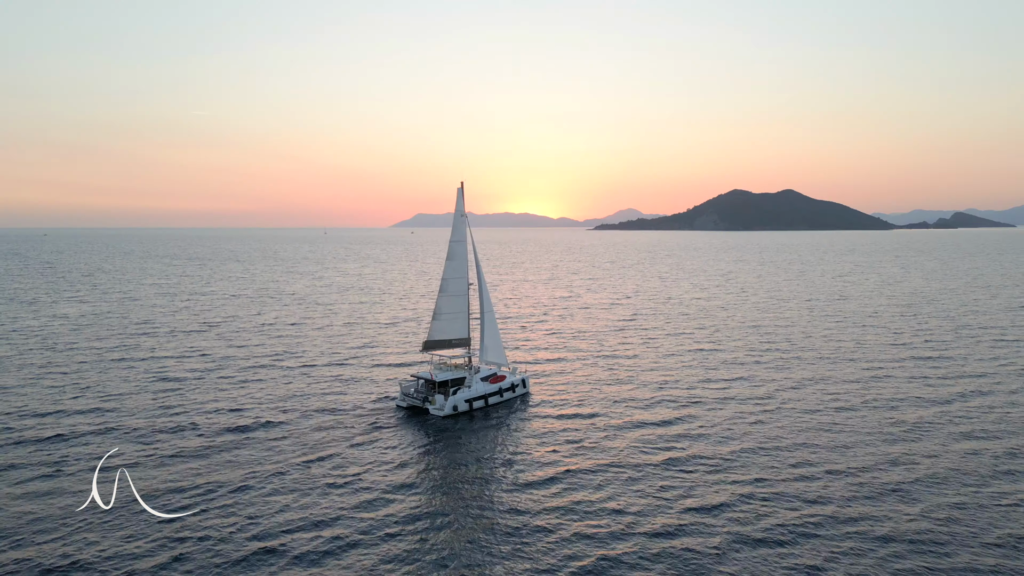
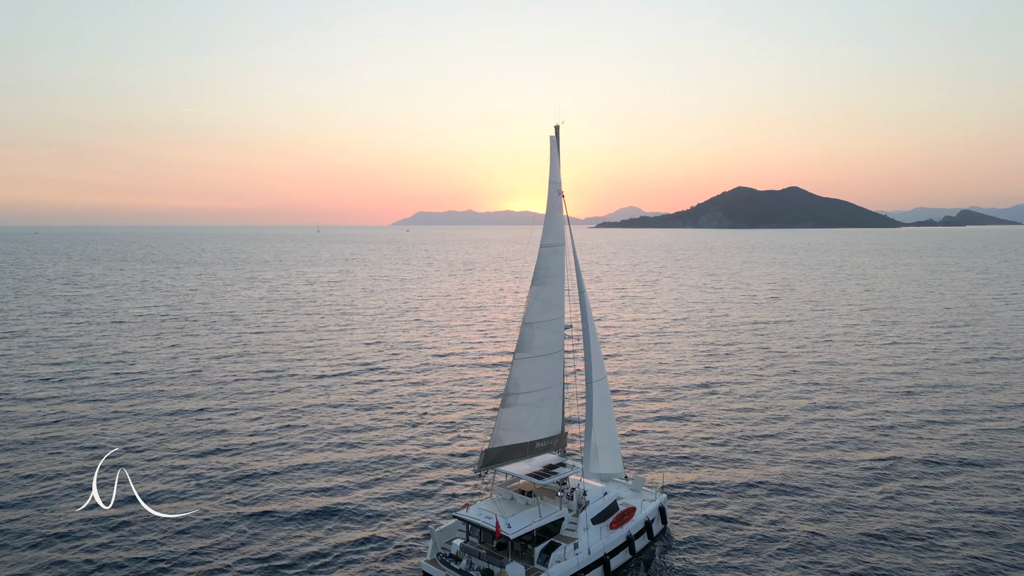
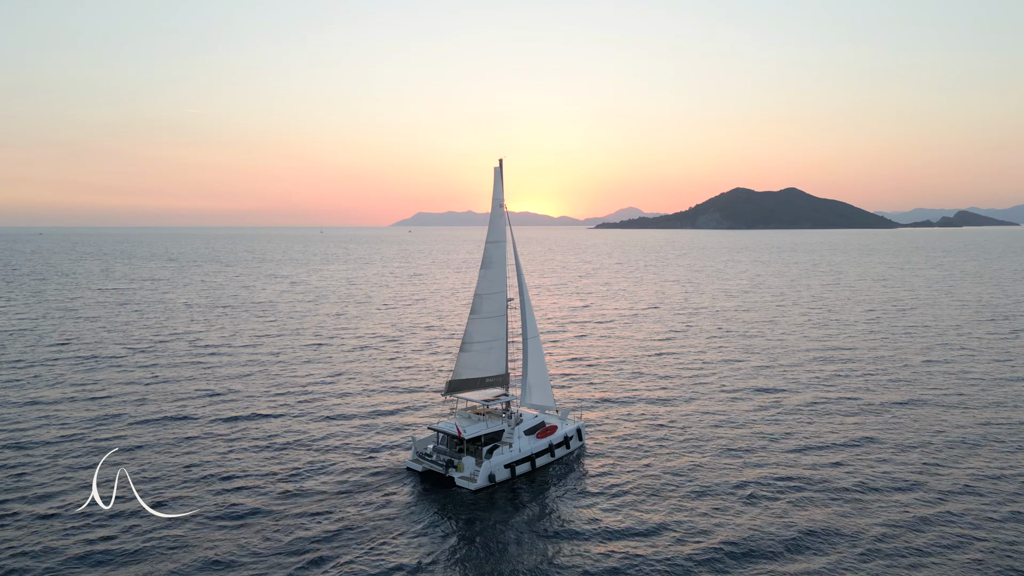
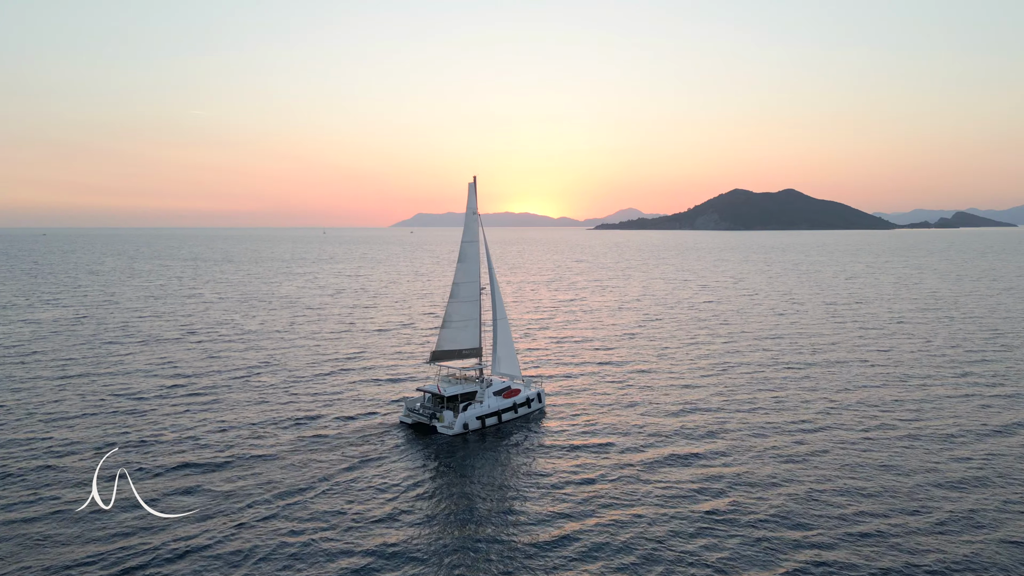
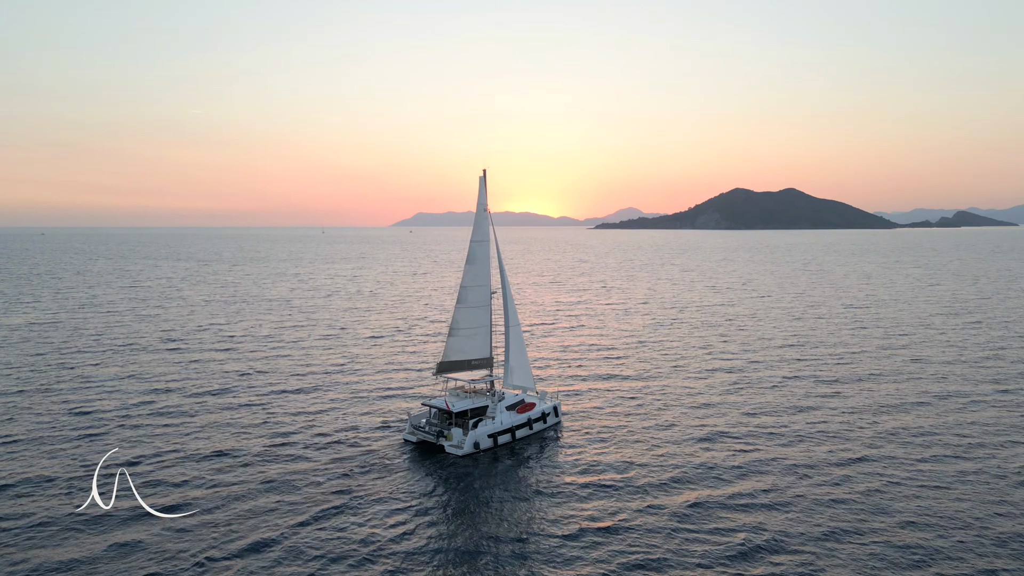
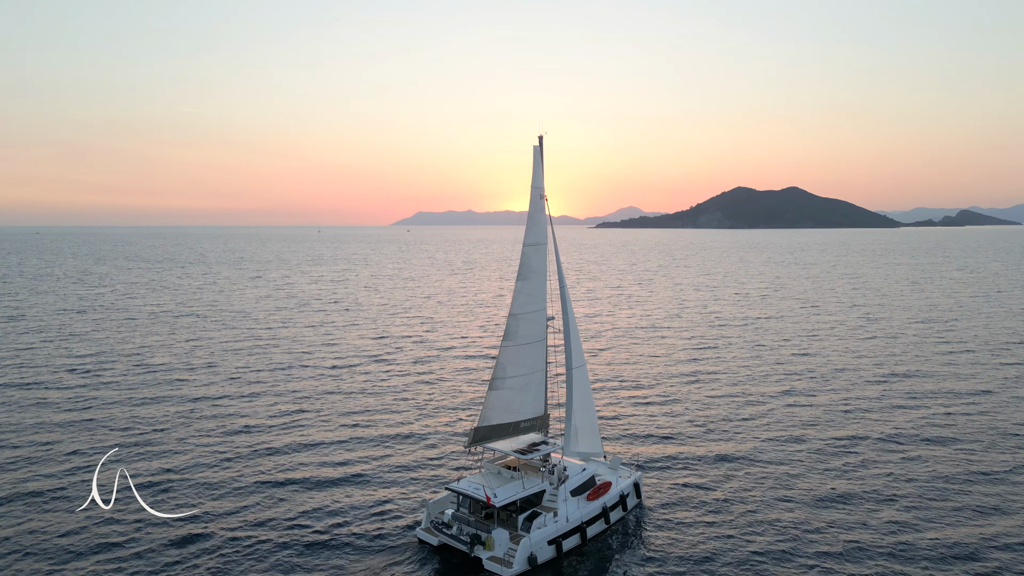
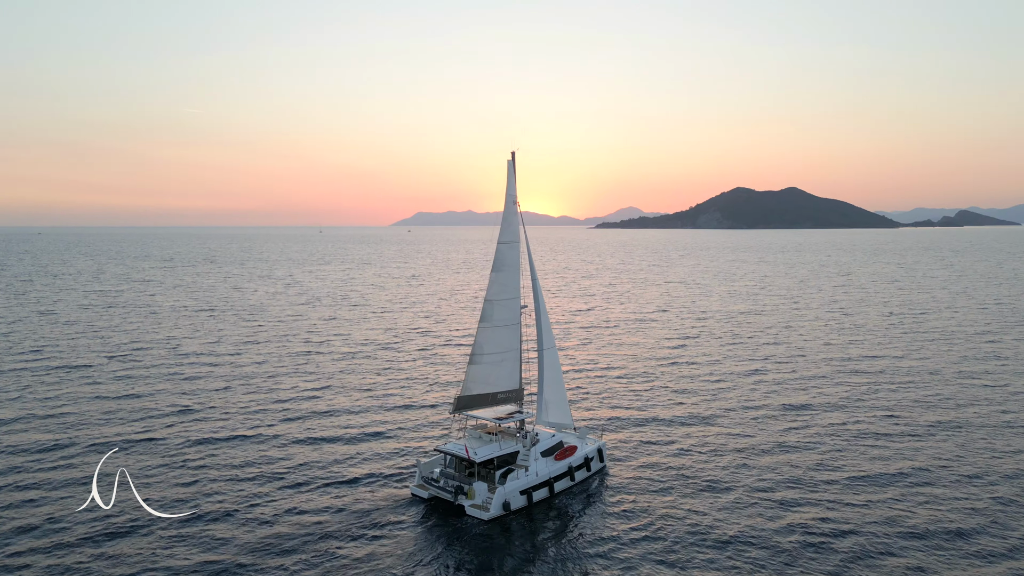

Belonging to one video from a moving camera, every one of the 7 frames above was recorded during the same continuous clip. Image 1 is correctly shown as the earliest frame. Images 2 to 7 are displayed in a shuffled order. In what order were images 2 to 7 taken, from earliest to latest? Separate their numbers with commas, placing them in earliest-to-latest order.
4, 5, 3, 7, 6, 2
